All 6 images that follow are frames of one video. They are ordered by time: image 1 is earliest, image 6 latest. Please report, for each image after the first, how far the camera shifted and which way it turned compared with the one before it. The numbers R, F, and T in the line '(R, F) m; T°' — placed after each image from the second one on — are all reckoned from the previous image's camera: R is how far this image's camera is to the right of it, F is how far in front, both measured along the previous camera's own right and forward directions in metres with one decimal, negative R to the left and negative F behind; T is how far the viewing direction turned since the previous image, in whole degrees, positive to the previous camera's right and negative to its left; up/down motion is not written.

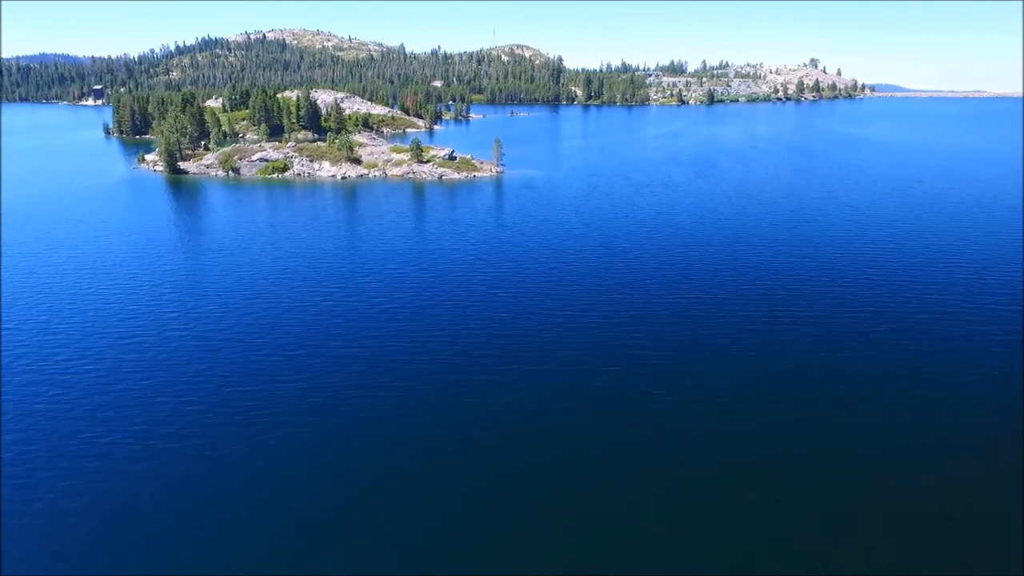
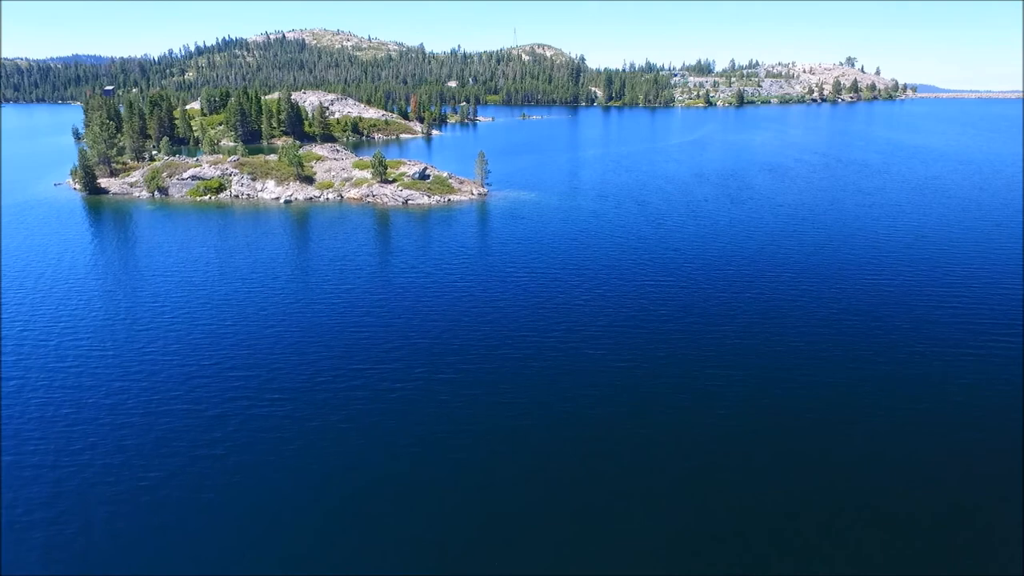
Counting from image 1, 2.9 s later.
(+3.1, +12.8) m; -2°
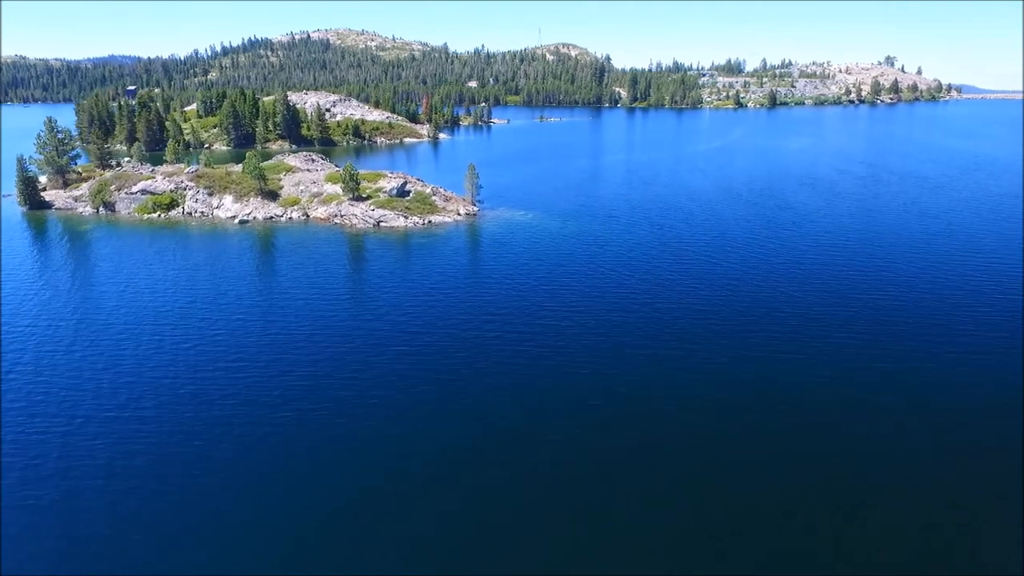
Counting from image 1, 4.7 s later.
(+2.2, +7.9) m; -2°
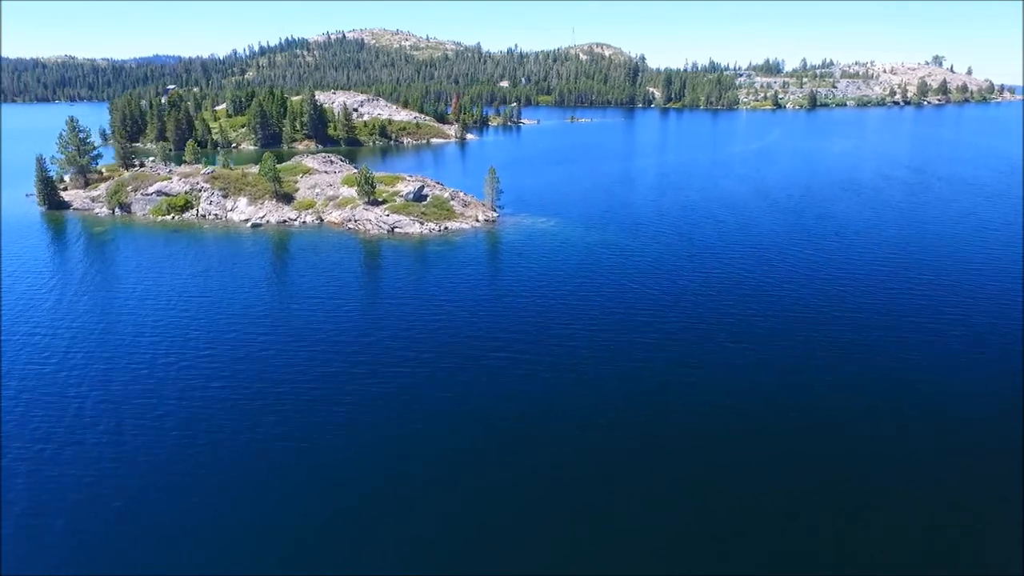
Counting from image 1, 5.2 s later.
(+0.7, +2.2) m; -3°
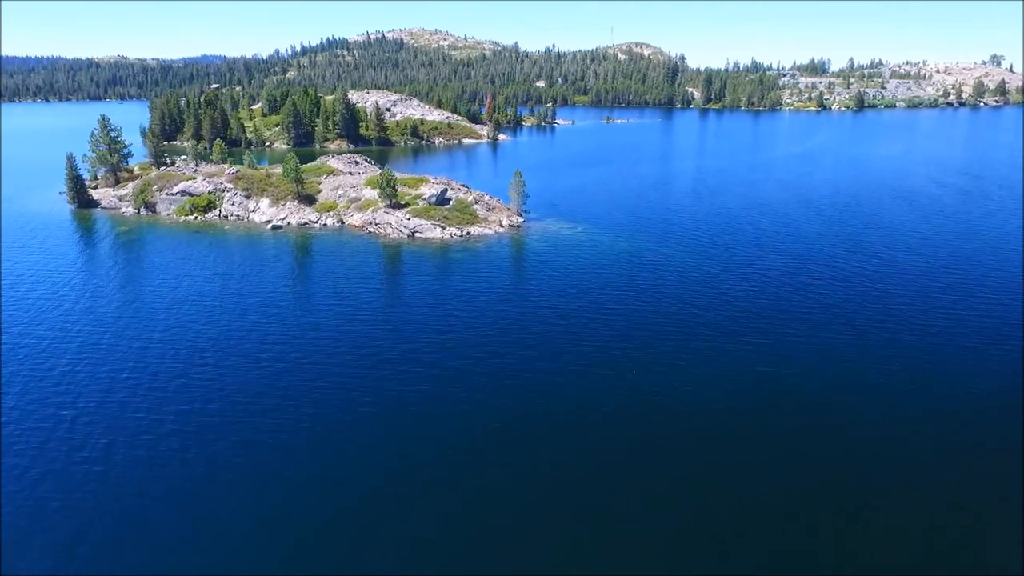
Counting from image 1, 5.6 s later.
(+0.6, +1.7) m; -3°
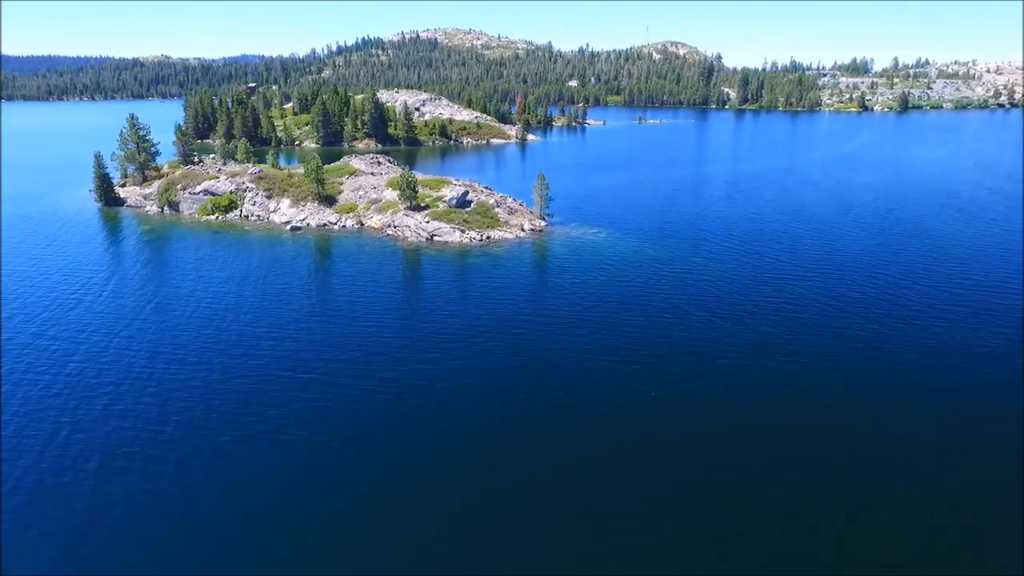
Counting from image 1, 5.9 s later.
(+0.5, +1.3) m; -3°
